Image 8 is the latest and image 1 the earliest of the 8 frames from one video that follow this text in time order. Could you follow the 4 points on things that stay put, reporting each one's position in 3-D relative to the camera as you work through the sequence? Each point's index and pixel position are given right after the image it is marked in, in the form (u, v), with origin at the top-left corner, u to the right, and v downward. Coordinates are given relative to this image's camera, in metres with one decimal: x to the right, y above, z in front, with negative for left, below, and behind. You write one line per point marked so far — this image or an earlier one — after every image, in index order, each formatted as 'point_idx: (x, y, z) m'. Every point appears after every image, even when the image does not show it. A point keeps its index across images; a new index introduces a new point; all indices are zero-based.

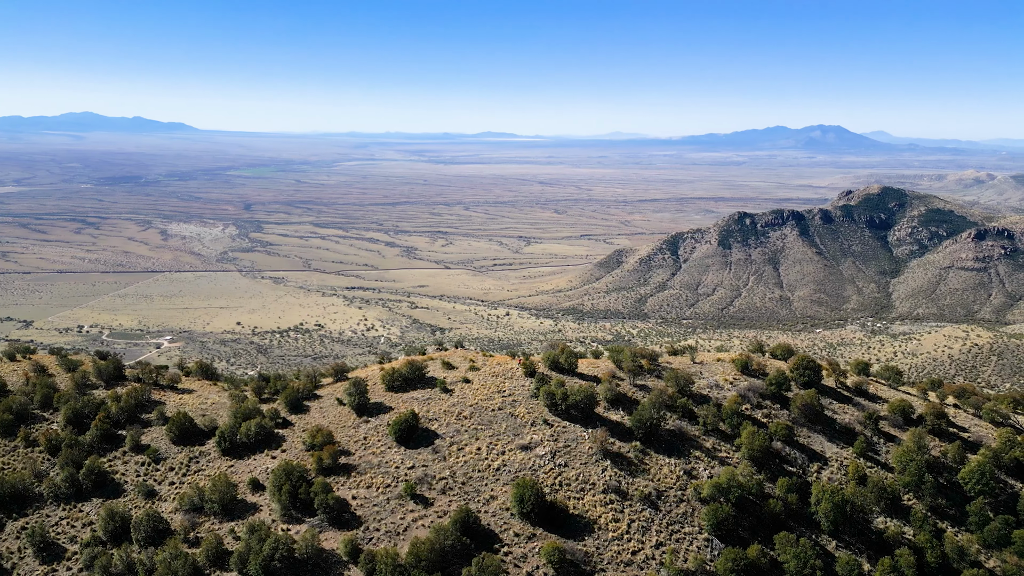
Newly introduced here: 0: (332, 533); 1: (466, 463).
0: (-5.9, -8.5, +17.0) m
1: (-1.6, -6.9, +19.6) m
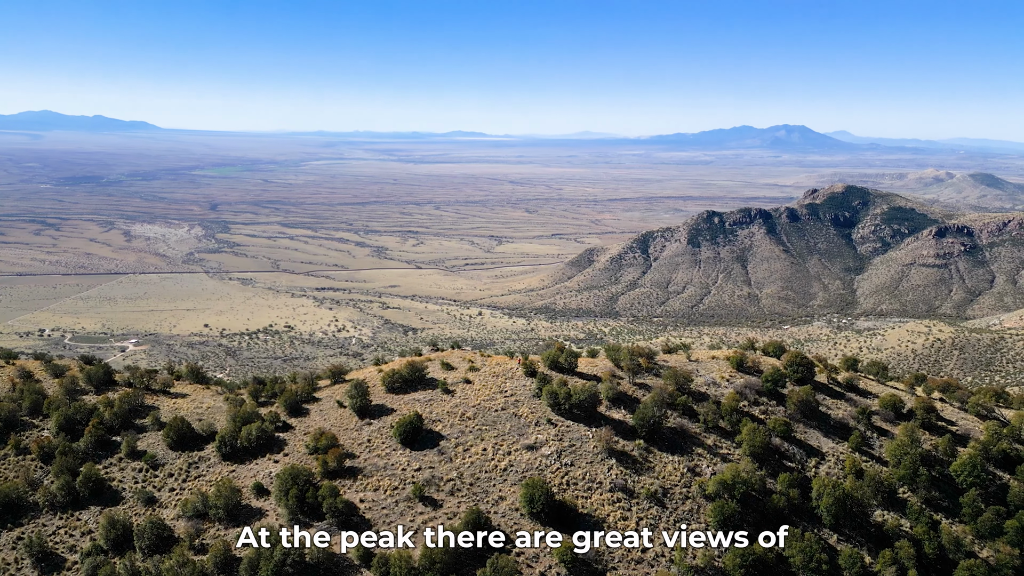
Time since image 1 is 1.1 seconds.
0: (-5.6, -8.5, +16.8) m
1: (-1.4, -6.9, +19.5) m
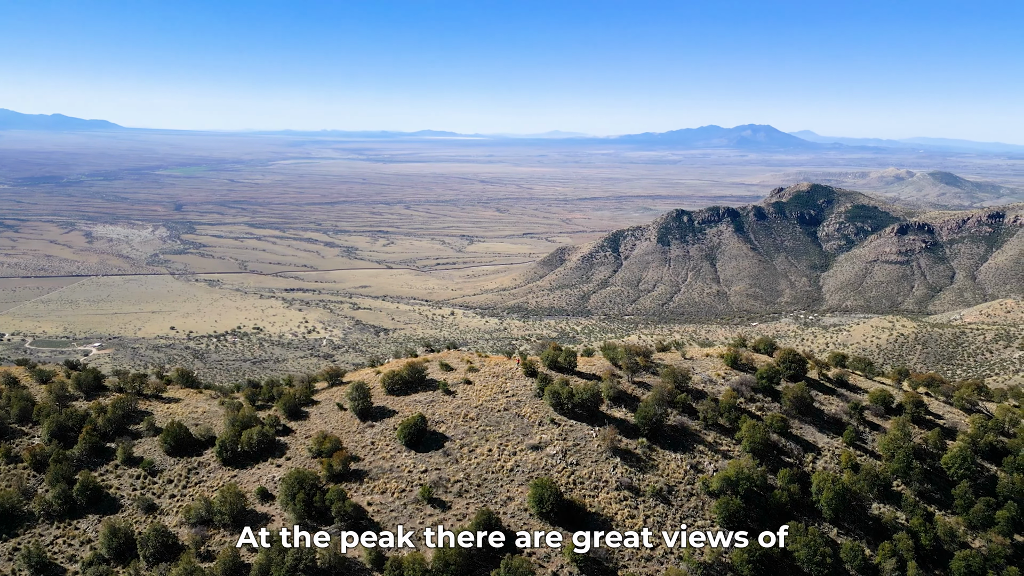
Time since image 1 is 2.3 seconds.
0: (-5.4, -8.6, +16.7) m
1: (-1.2, -7.0, +19.4) m
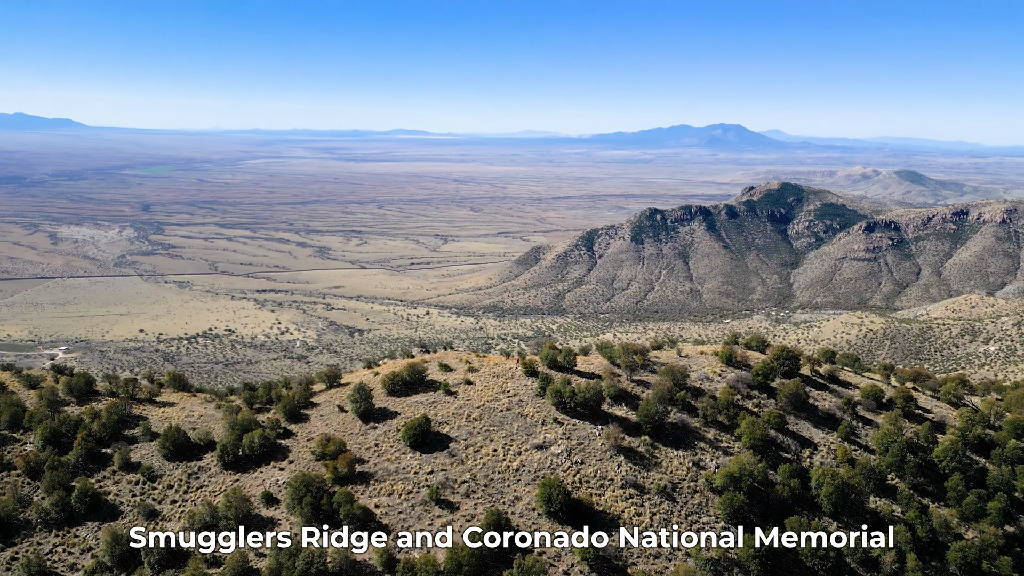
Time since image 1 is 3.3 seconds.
0: (-5.1, -8.6, +16.6) m
1: (-1.0, -7.0, +19.4) m
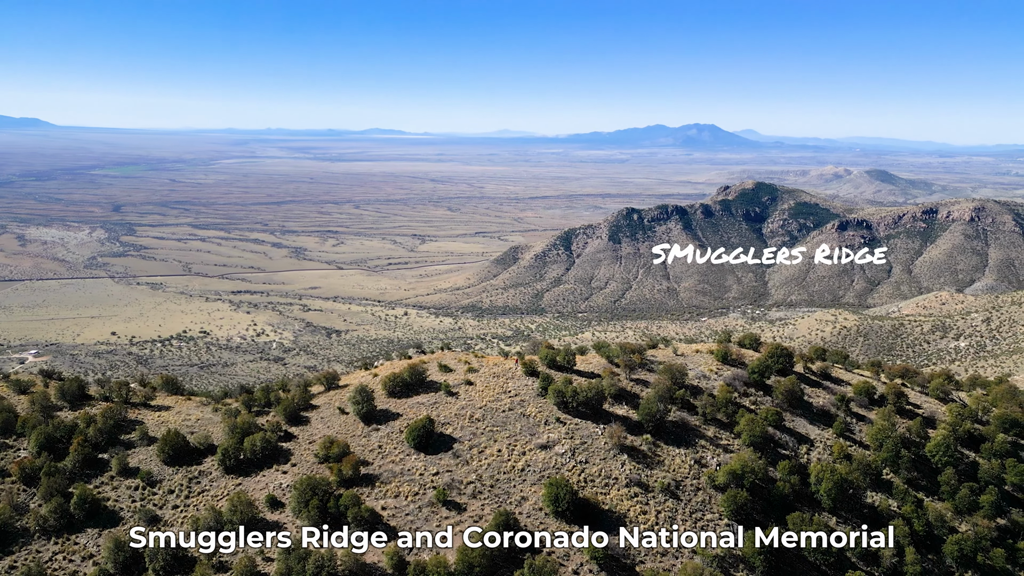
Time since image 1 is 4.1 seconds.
0: (-4.9, -8.6, +16.5) m
1: (-0.9, -7.0, +19.4) m
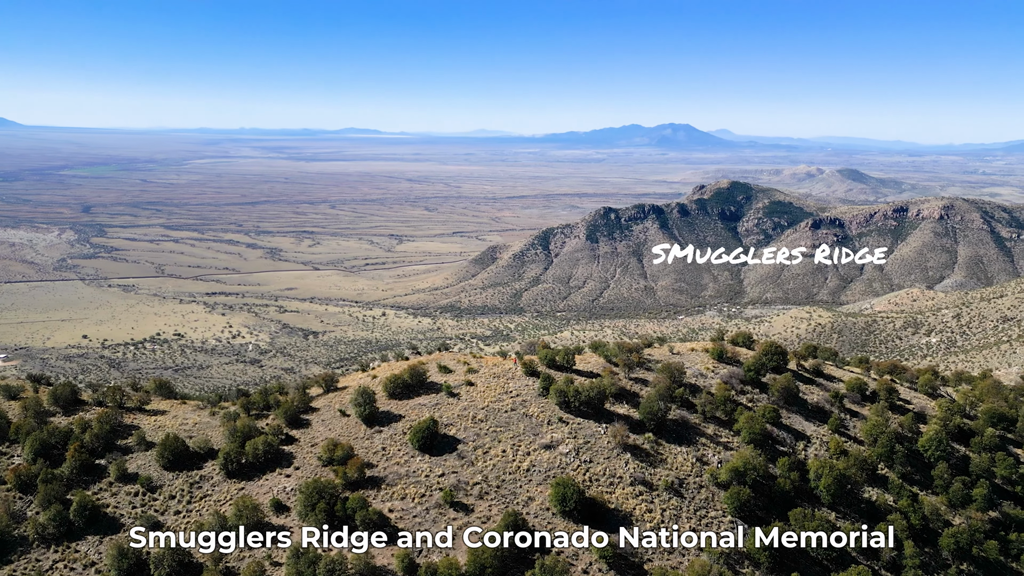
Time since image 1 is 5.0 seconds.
0: (-4.7, -8.7, +16.4) m
1: (-0.7, -7.0, +19.4) m
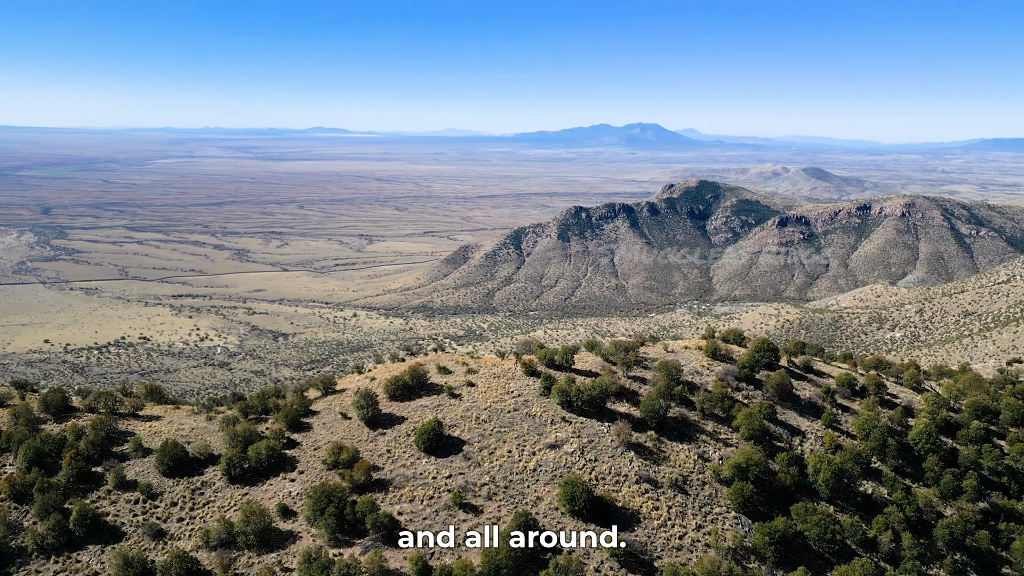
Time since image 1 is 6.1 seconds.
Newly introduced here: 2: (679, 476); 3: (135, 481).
0: (-4.4, -8.8, +16.3) m
1: (-0.5, -7.0, +19.4) m
2: (+6.6, -7.5, +19.6) m
3: (-15.2, -7.8, +19.8) m
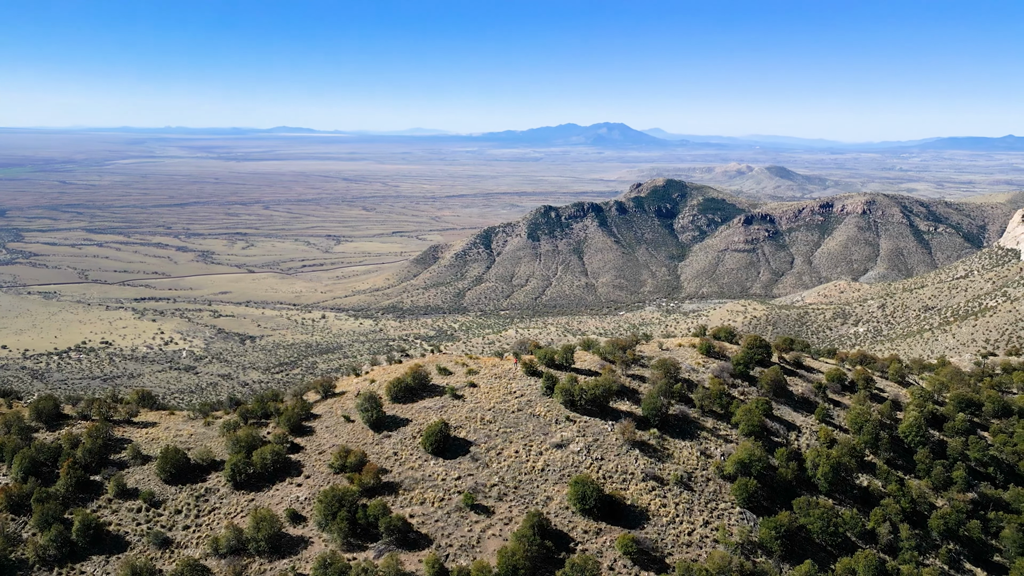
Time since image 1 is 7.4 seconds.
0: (-4.0, -8.8, +16.2) m
1: (-0.3, -7.1, +19.4) m
2: (+6.9, -7.4, +19.8) m
3: (-15.0, -7.9, +19.4) m
